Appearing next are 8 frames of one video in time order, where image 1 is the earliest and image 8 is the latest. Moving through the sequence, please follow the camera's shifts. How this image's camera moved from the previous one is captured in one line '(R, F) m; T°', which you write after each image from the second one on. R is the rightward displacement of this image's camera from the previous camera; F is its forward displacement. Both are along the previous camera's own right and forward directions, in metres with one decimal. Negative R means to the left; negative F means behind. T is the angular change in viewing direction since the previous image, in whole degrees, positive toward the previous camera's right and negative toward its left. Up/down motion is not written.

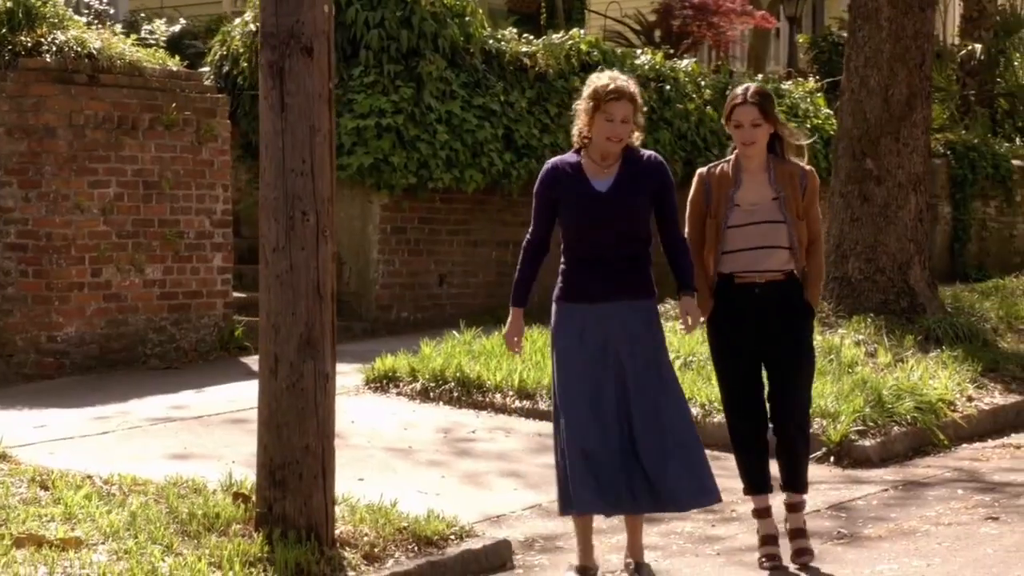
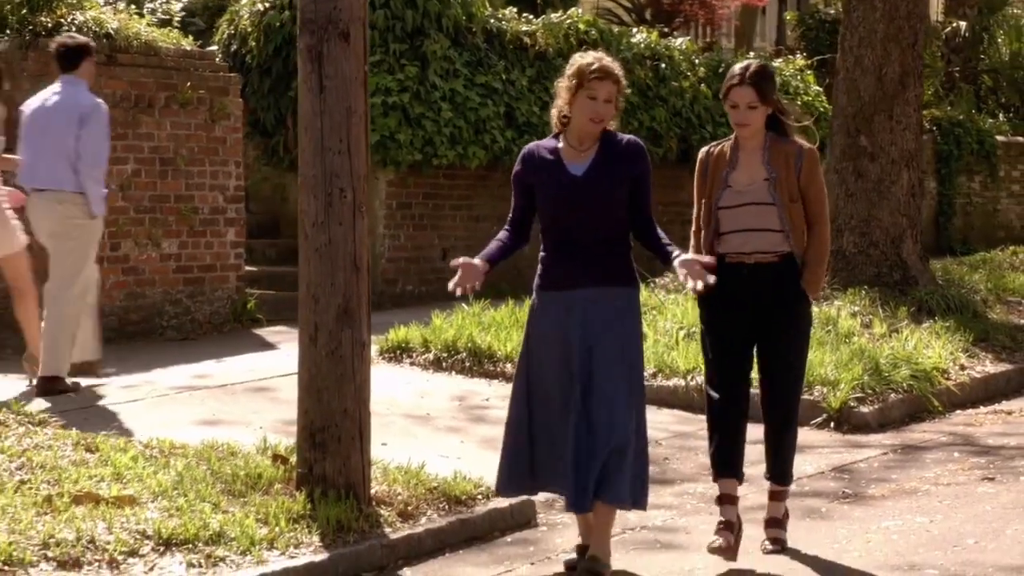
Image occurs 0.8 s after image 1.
(-0.2, -0.3) m; +1°
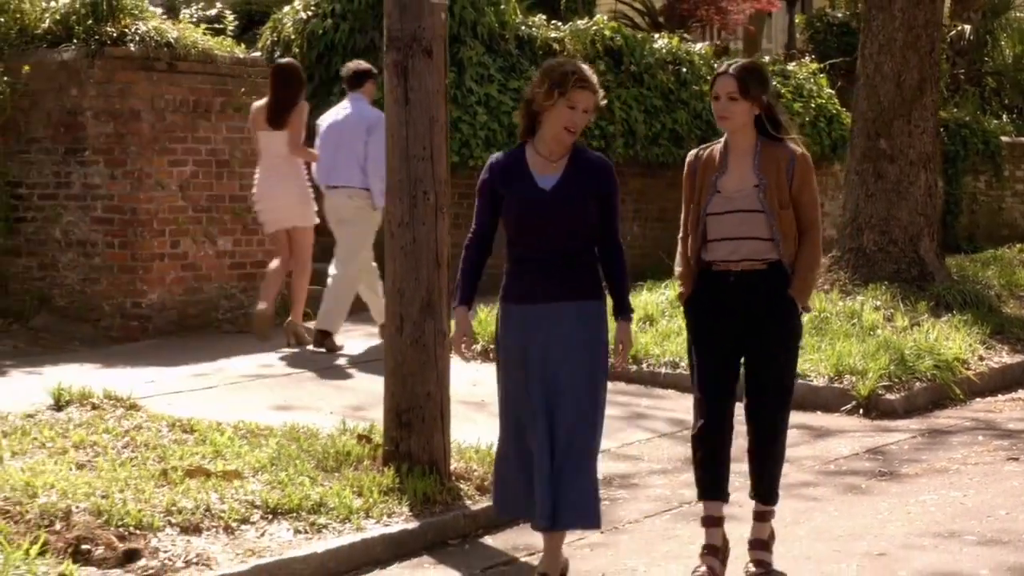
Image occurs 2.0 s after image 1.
(-0.3, -0.6) m; 0°
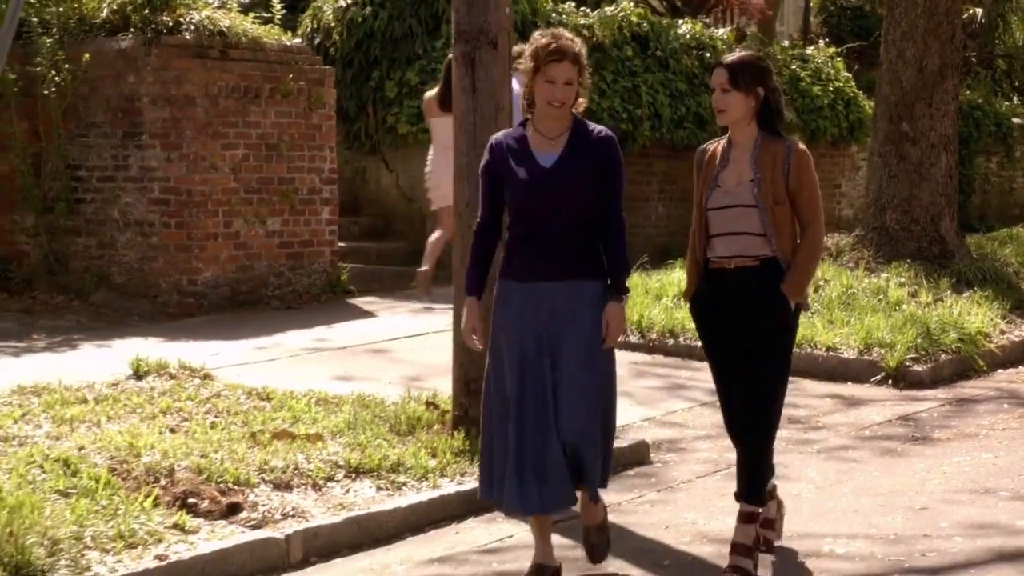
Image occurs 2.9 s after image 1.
(-0.3, -0.5) m; 0°
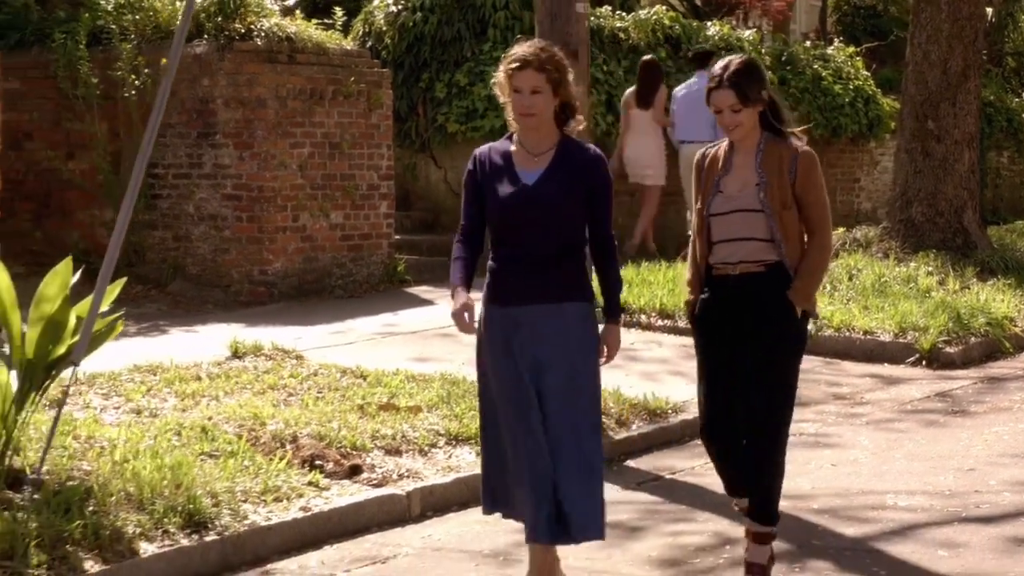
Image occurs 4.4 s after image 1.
(-0.4, -0.7) m; 0°
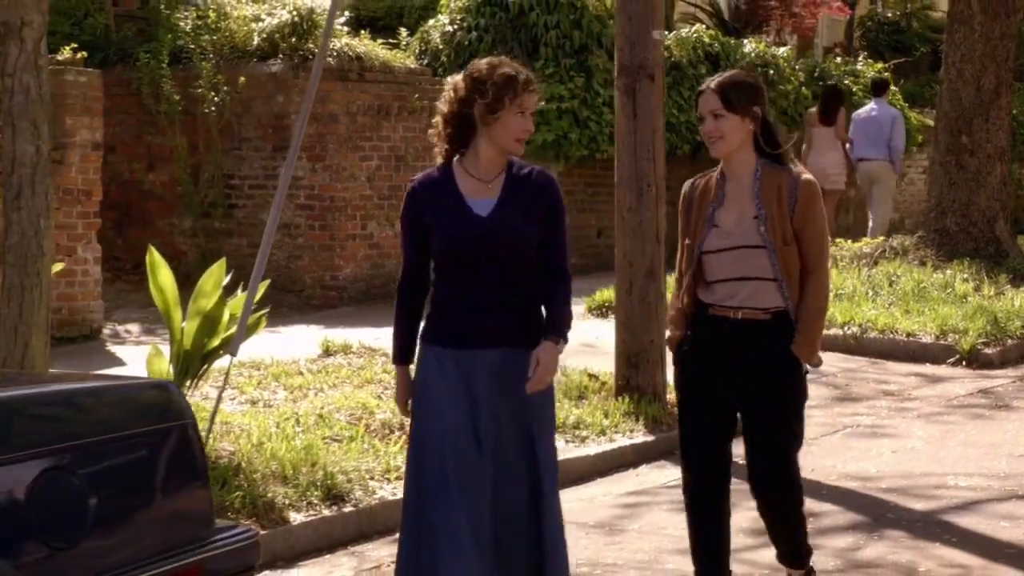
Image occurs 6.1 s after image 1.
(-0.4, -0.7) m; 0°
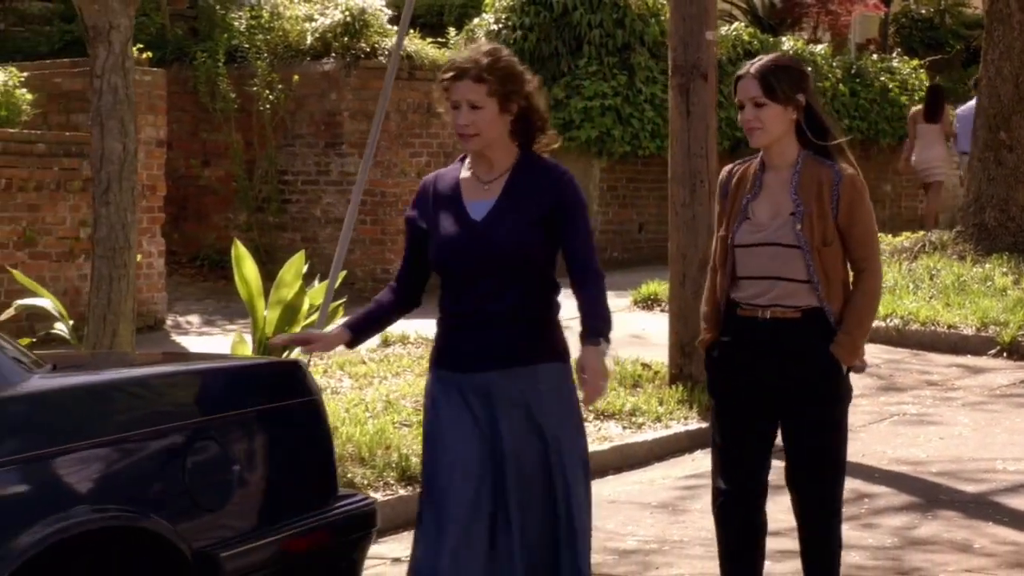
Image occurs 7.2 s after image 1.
(-0.2, -0.3) m; -1°
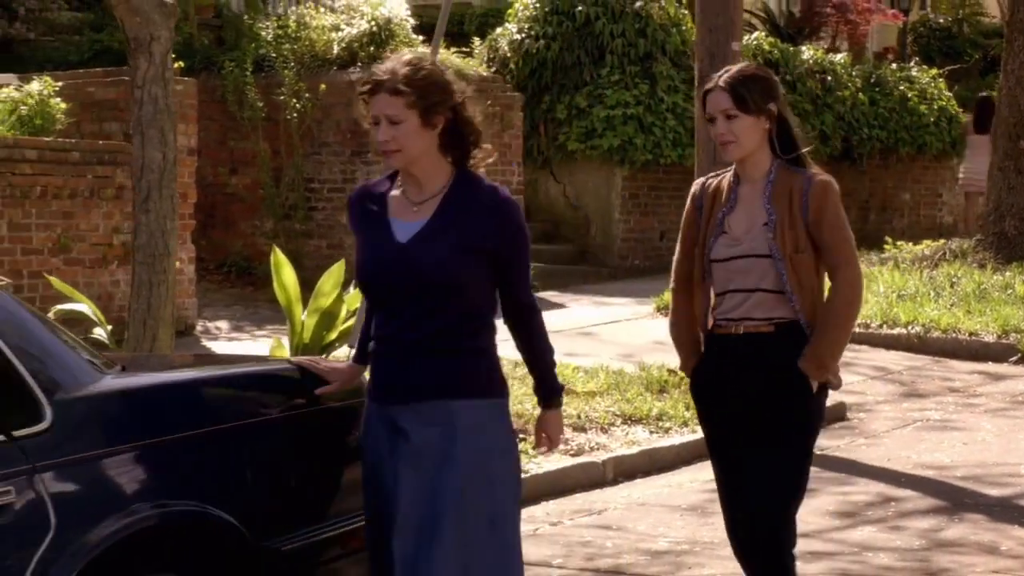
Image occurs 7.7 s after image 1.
(-0.1, -0.1) m; -1°
